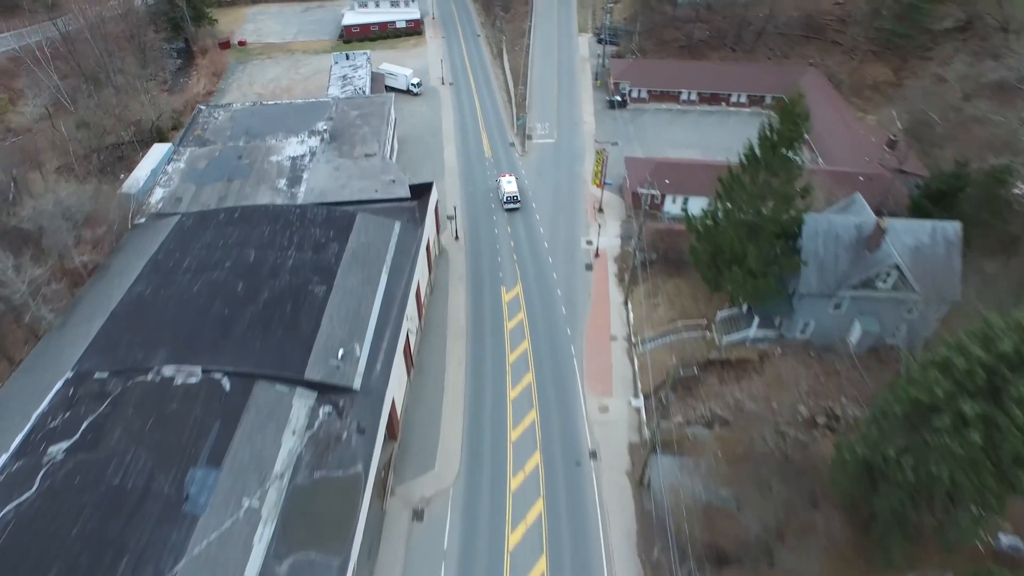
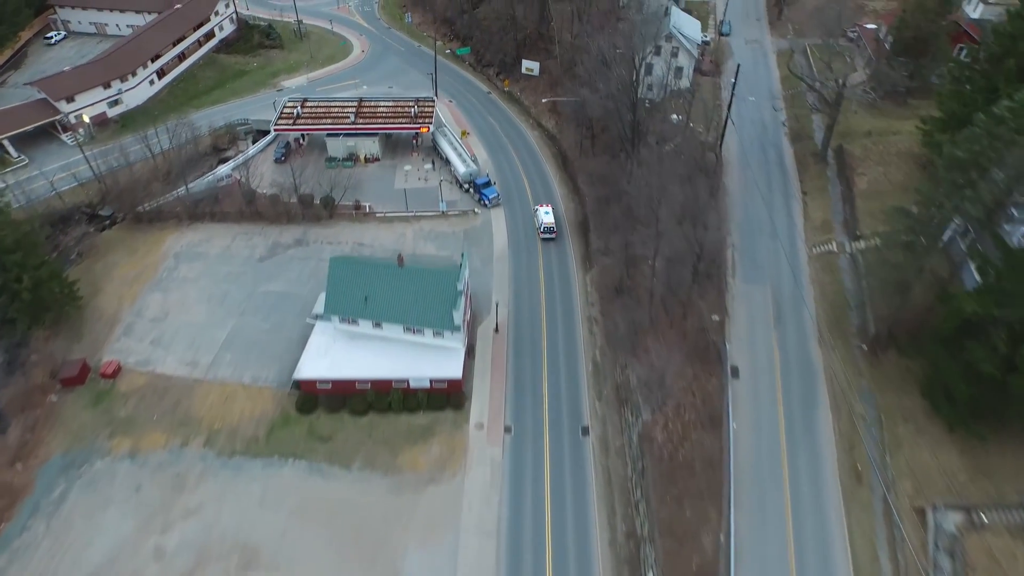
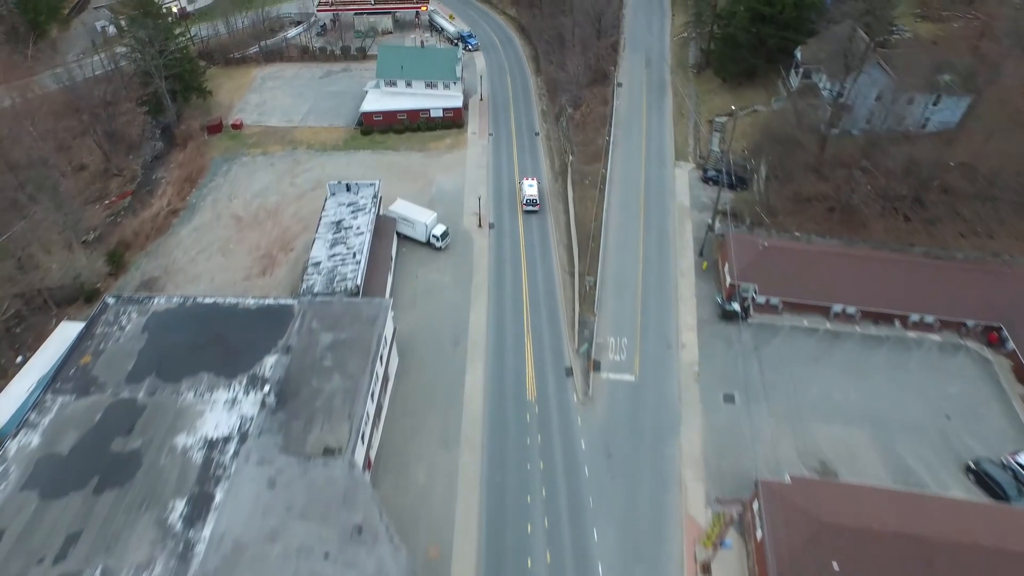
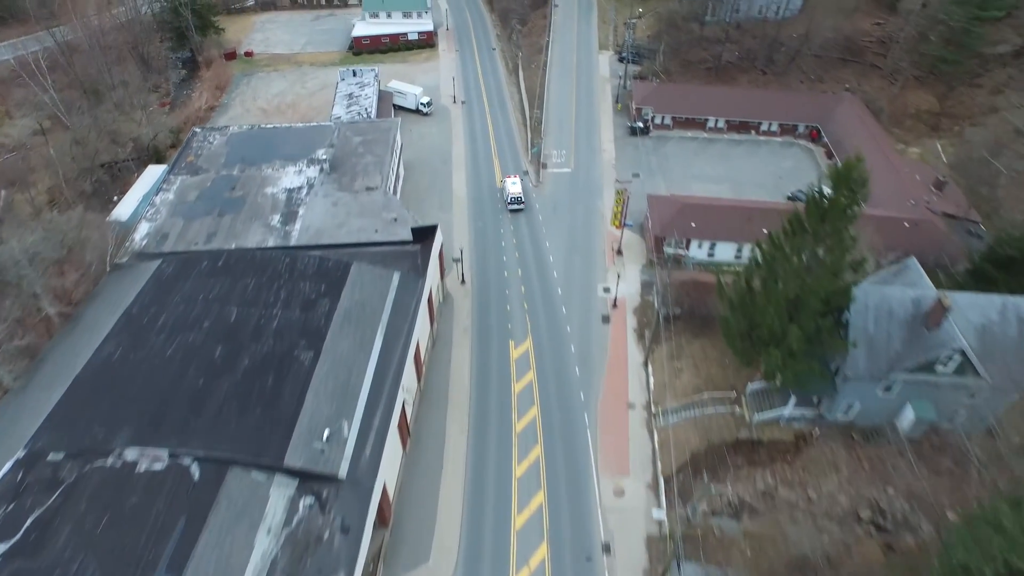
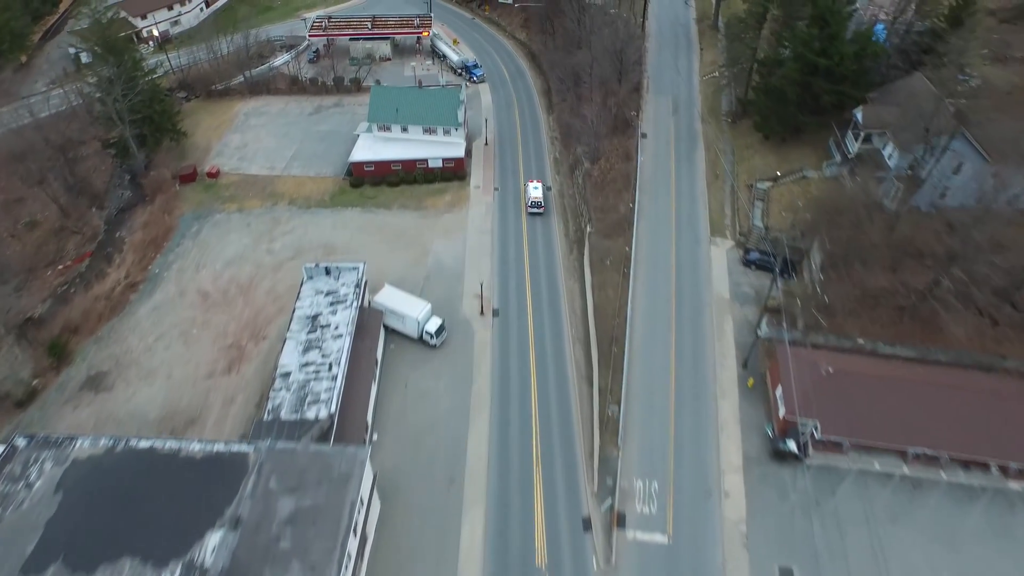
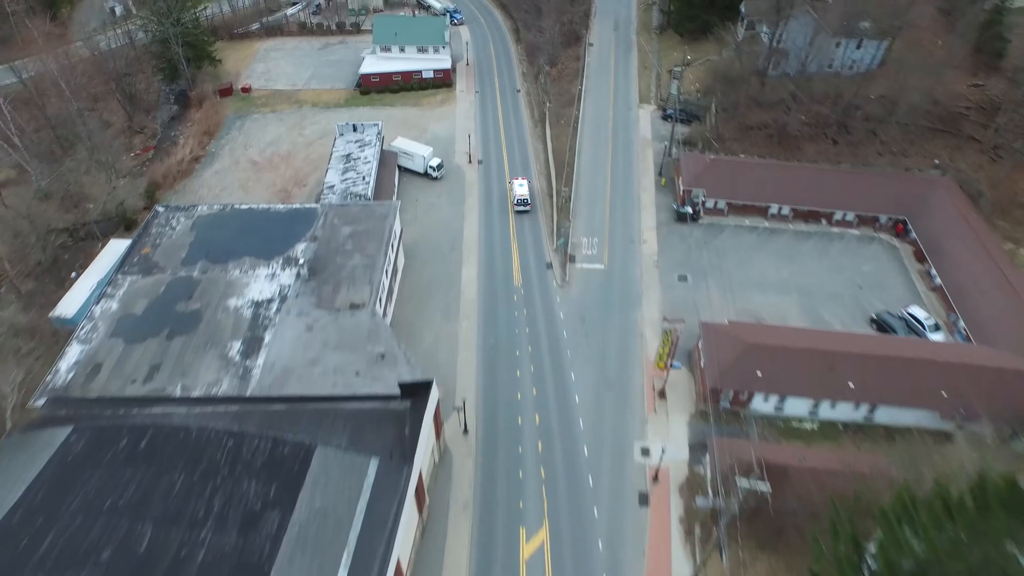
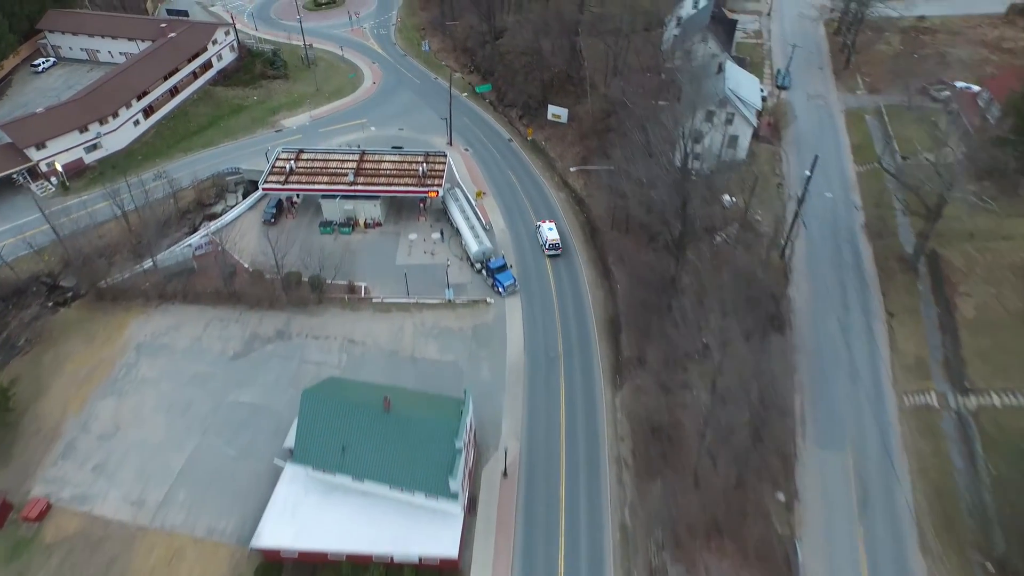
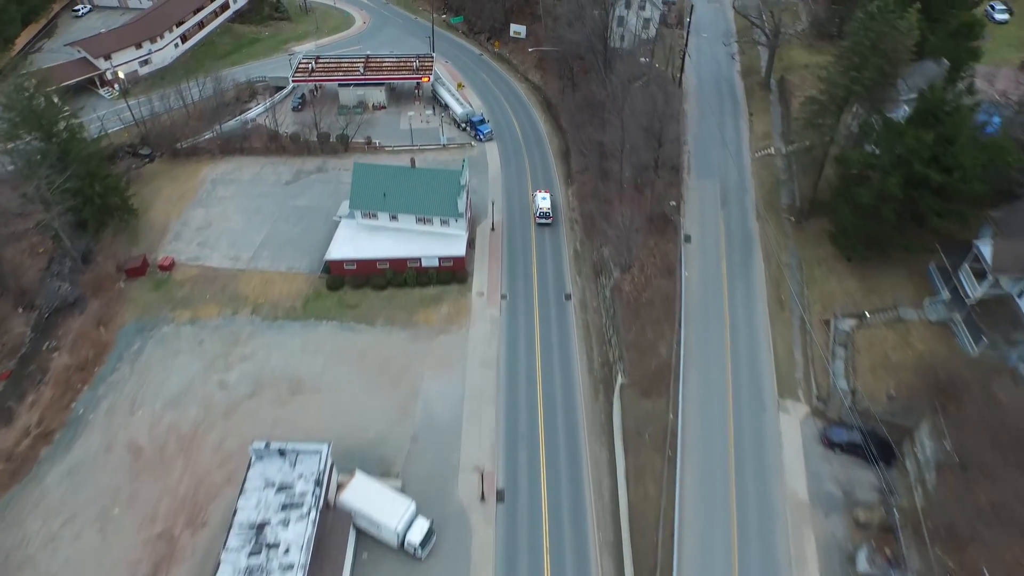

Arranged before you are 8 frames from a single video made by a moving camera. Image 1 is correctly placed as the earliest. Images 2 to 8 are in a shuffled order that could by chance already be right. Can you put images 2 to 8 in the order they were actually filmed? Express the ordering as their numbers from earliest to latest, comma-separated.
4, 6, 3, 5, 8, 2, 7
